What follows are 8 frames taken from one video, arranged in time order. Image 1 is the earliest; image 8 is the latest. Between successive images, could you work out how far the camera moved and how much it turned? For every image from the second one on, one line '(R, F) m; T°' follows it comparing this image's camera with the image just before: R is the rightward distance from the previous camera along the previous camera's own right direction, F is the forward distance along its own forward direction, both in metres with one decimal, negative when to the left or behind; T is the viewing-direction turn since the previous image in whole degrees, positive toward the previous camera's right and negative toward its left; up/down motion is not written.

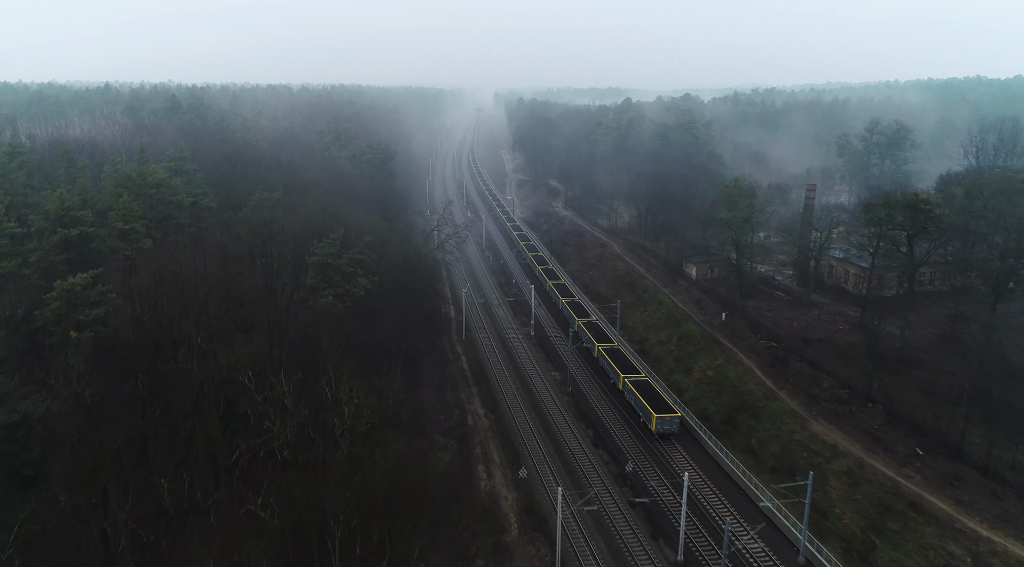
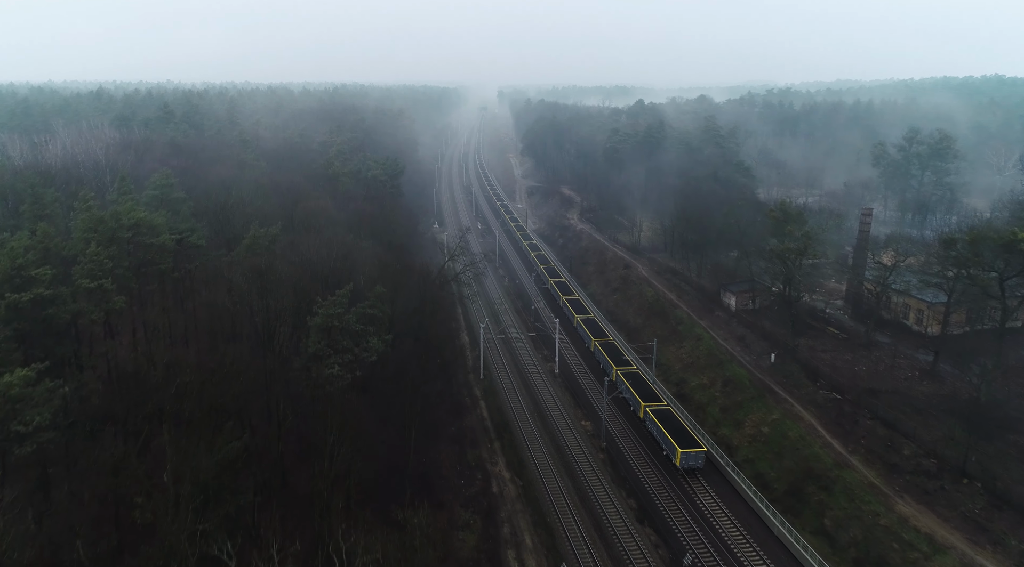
(-1.2, +4.7) m; 0°
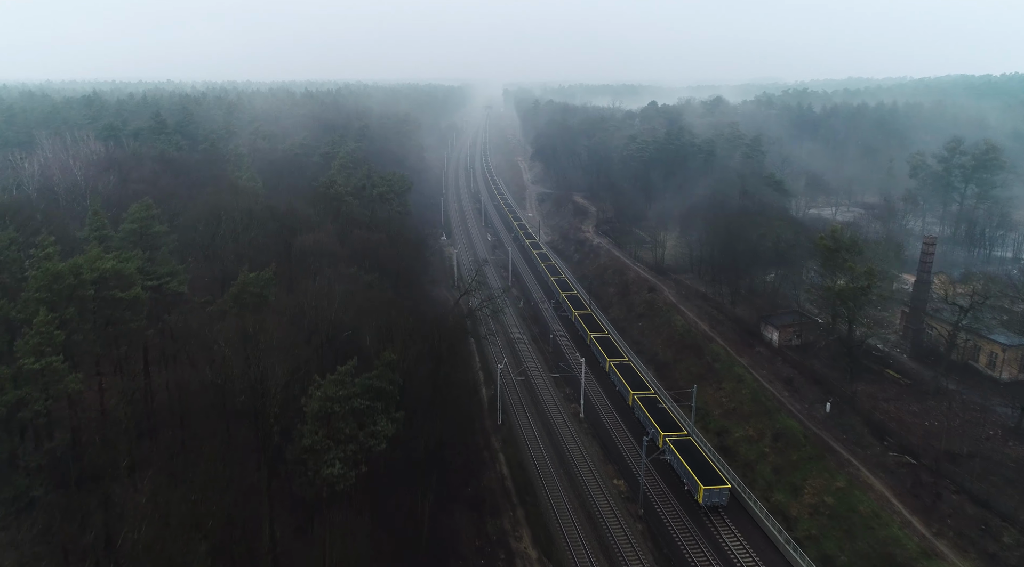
(-0.9, +4.5) m; 0°
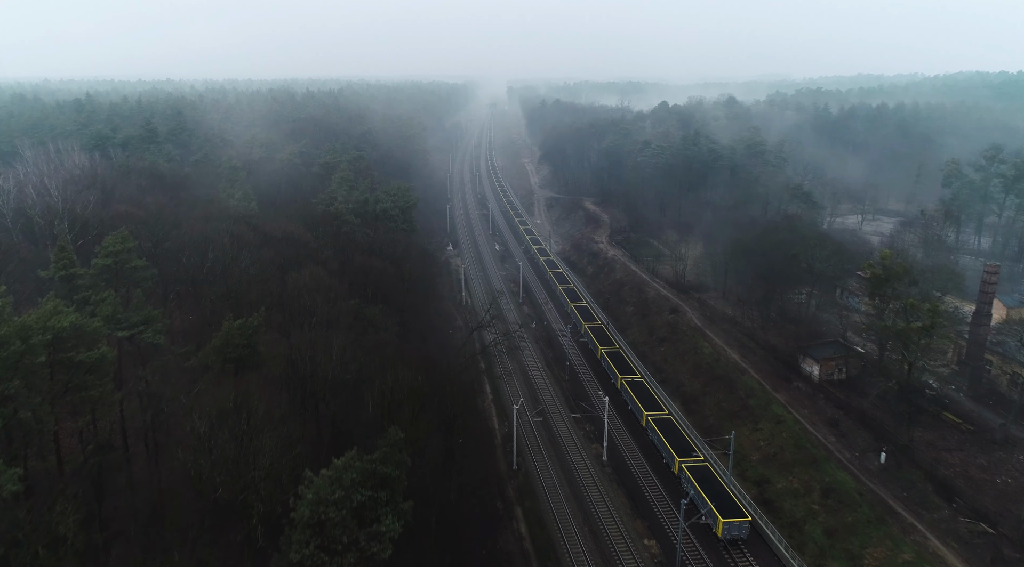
(-0.7, +3.7) m; 0°
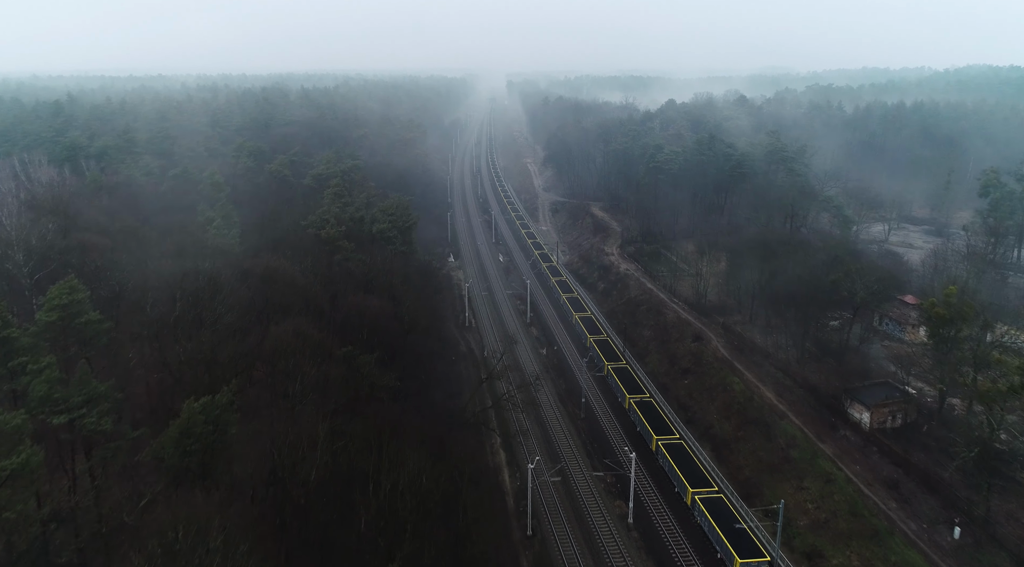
(-0.7, +4.5) m; 0°
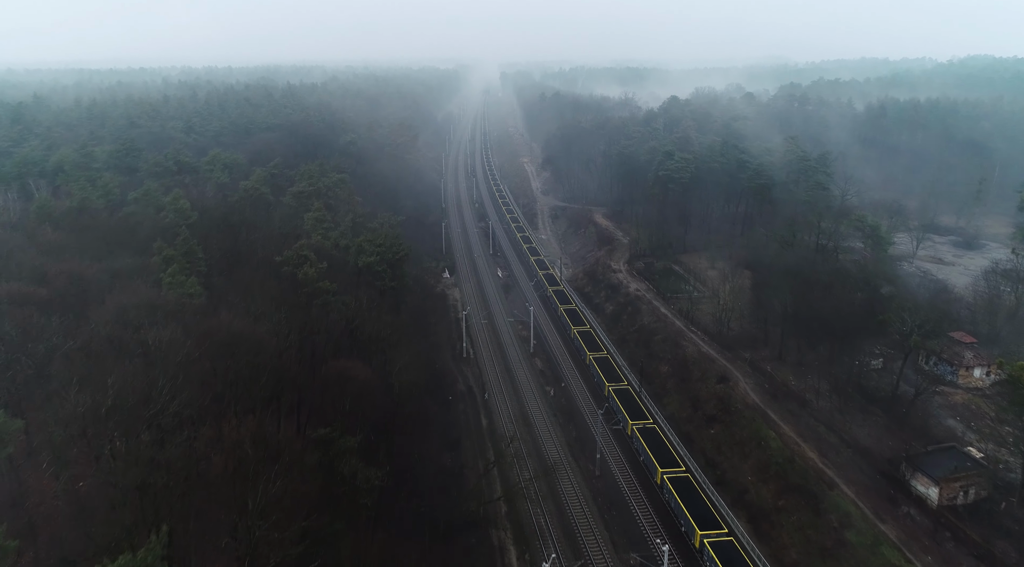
(-0.6, +5.4) m; +1°
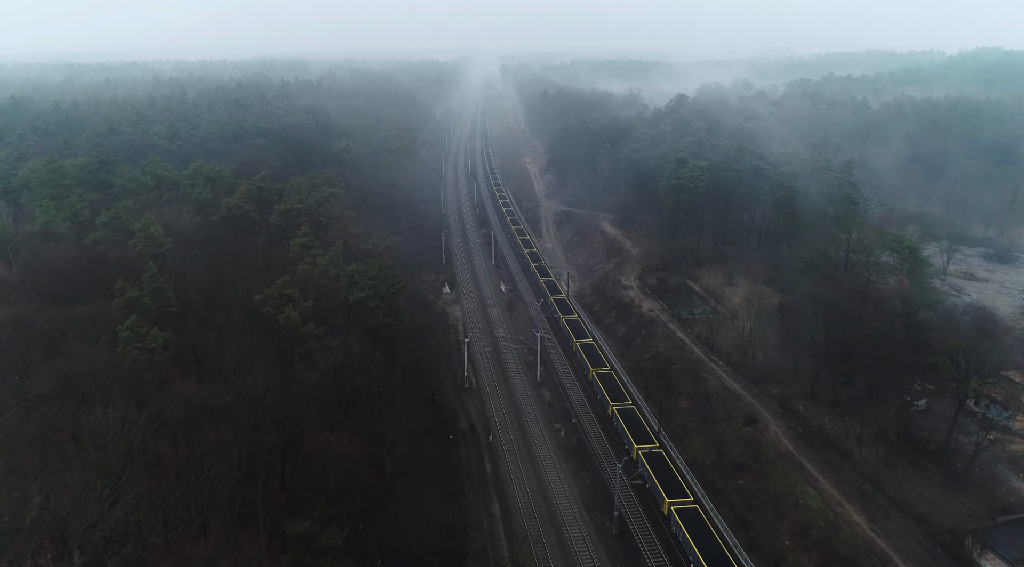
(-0.4, +4.1) m; 0°
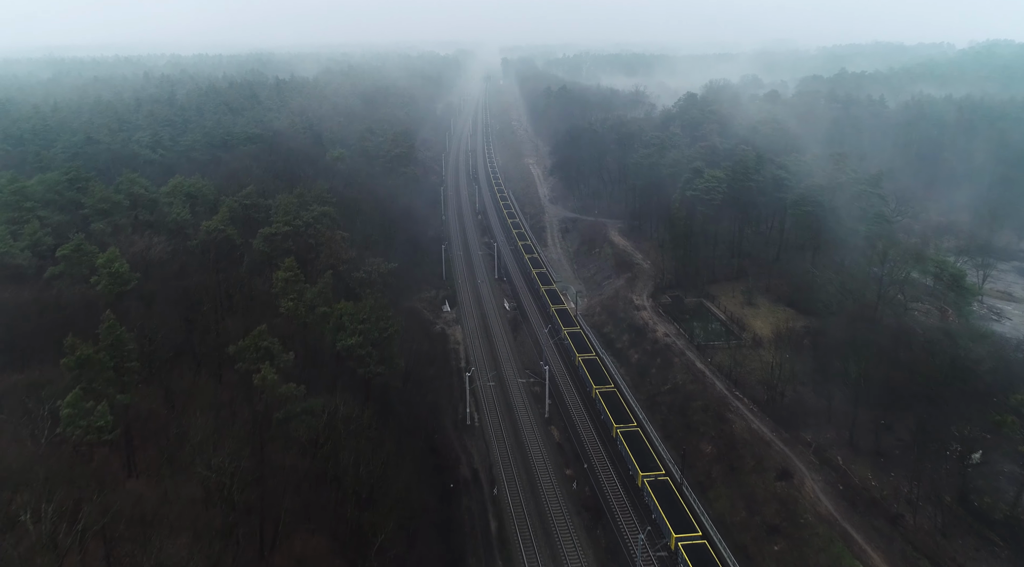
(-0.3, +4.1) m; 0°
